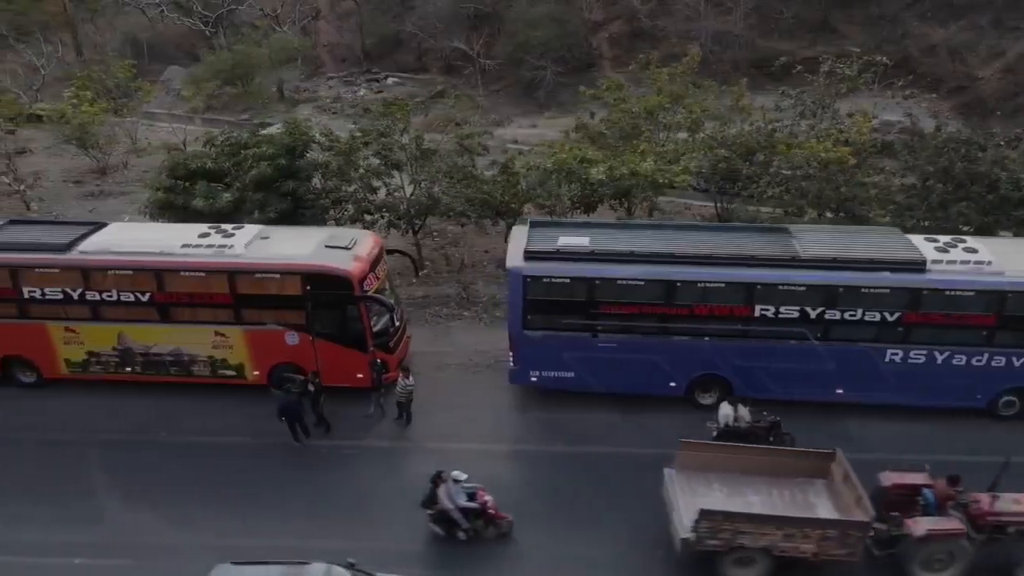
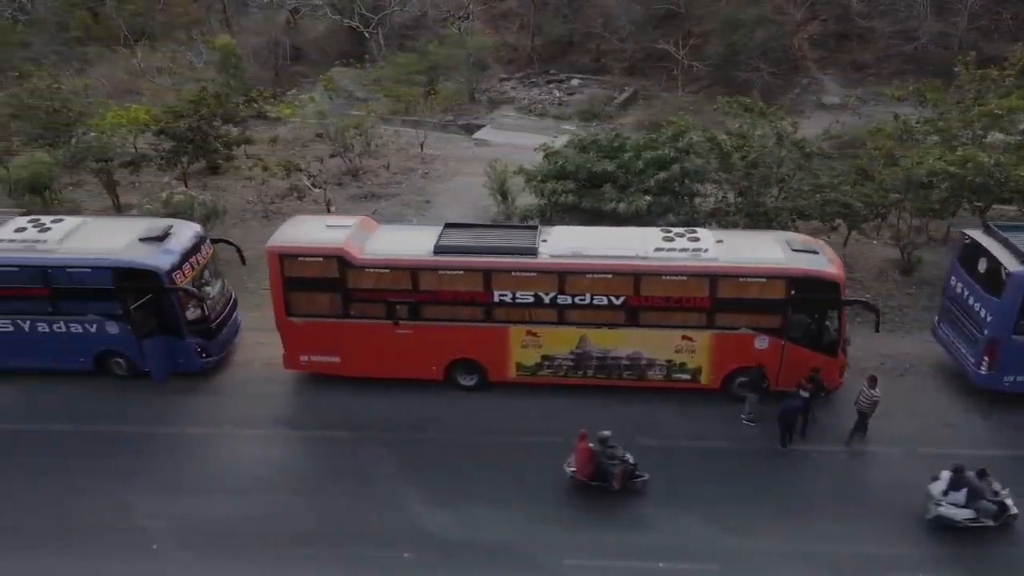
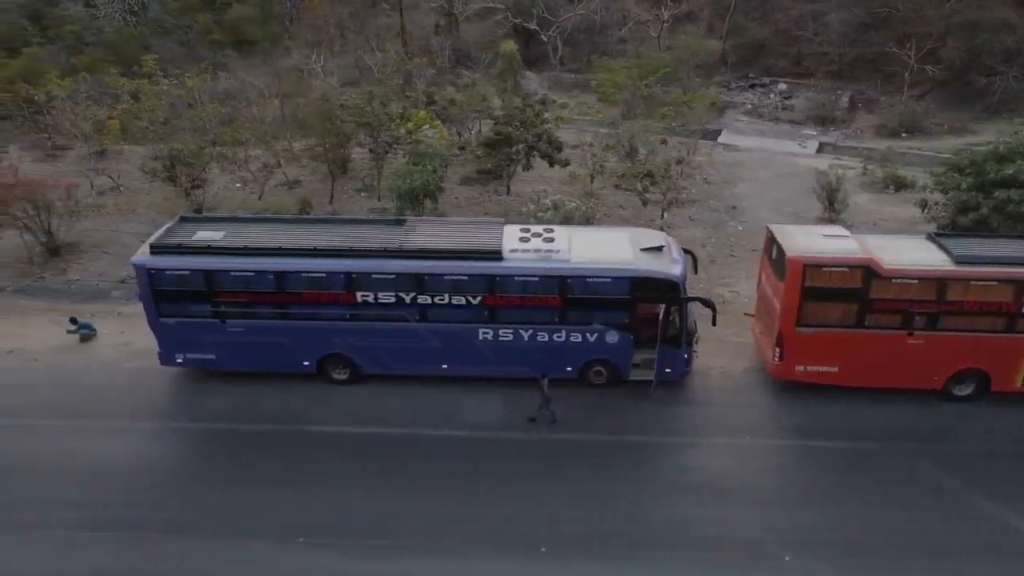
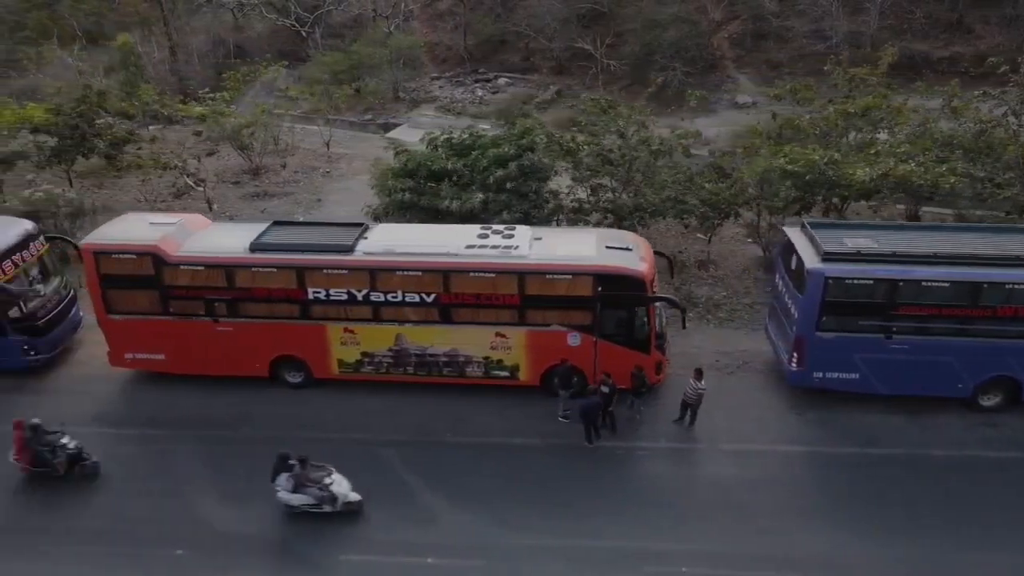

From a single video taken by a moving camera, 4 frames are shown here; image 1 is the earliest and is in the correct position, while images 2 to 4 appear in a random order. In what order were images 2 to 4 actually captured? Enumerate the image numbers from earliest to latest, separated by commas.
4, 2, 3
